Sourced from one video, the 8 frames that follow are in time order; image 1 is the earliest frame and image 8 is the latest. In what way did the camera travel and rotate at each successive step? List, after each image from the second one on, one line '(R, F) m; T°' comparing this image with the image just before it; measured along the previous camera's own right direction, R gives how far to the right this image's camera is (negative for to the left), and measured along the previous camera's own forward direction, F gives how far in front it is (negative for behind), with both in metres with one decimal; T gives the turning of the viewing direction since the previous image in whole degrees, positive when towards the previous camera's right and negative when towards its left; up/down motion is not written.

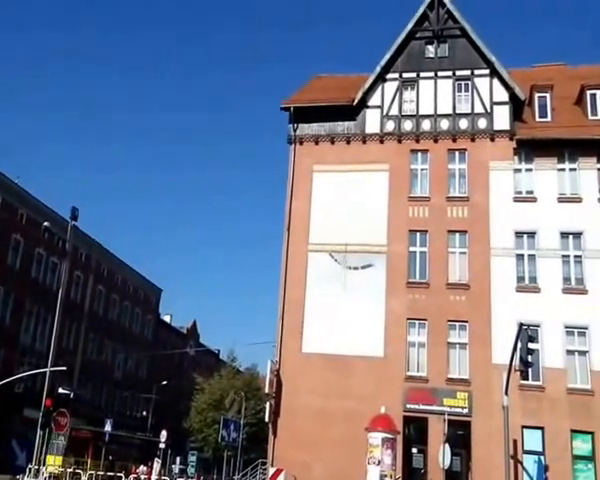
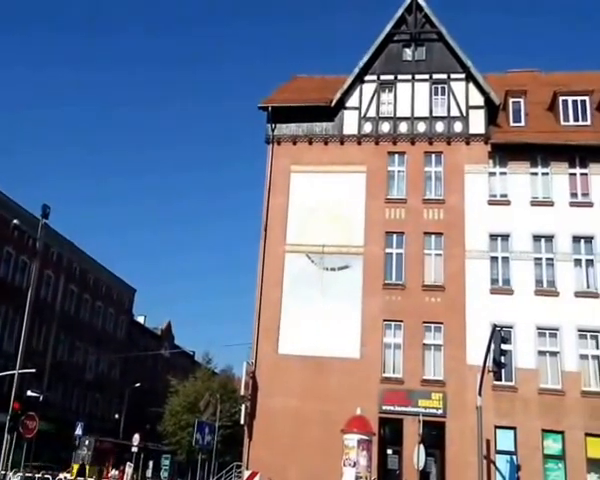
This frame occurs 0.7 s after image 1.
(-0.1, +0.1) m; +3°
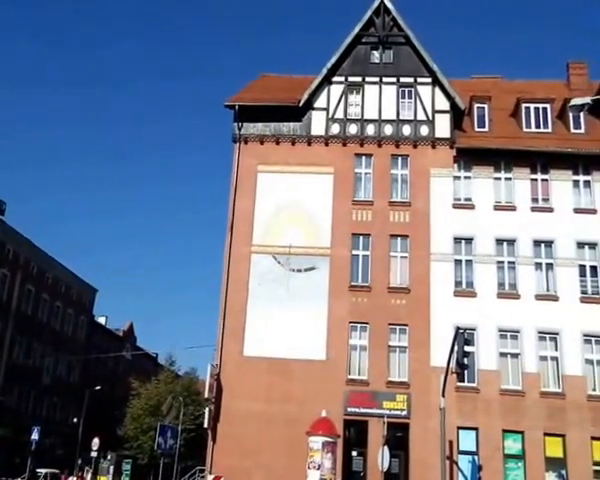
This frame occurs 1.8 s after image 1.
(-0.2, +0.2) m; +4°
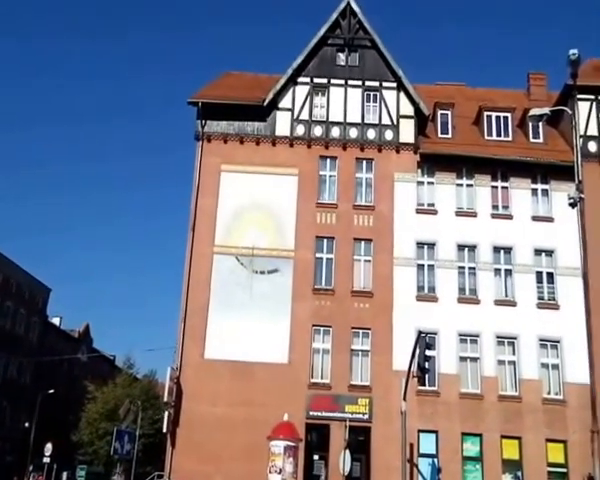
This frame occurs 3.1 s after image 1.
(-0.3, +0.3) m; +4°
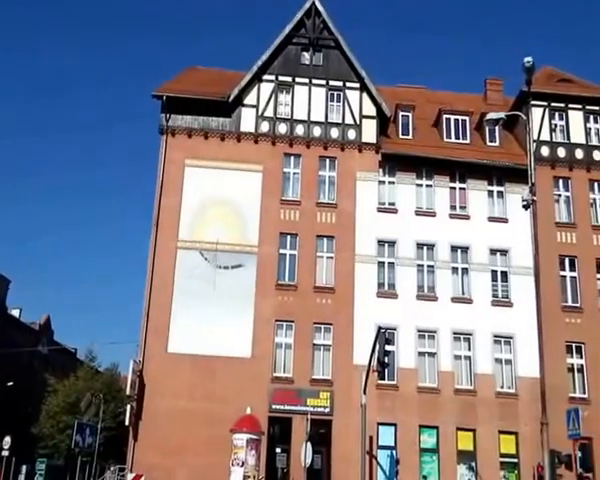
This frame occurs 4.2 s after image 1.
(-0.4, -0.3) m; +4°
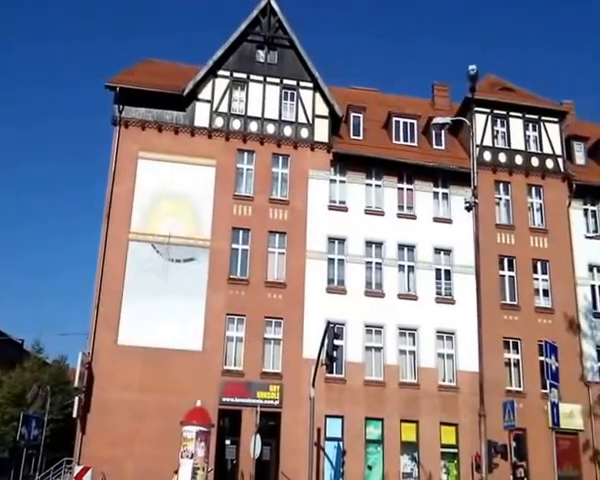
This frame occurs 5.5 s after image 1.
(-0.4, -0.4) m; +5°
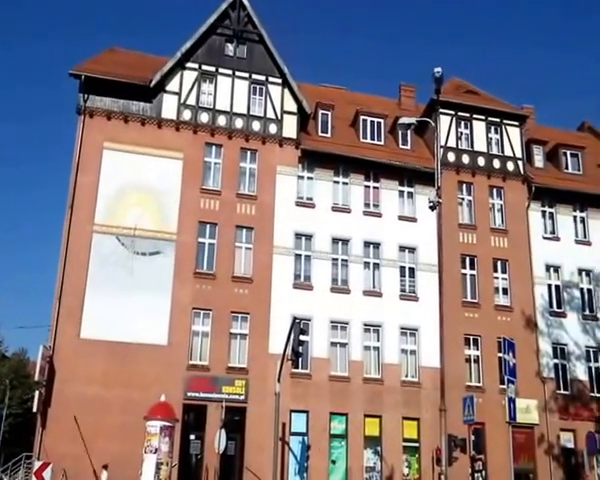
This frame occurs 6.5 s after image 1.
(-0.3, 0.0) m; +4°
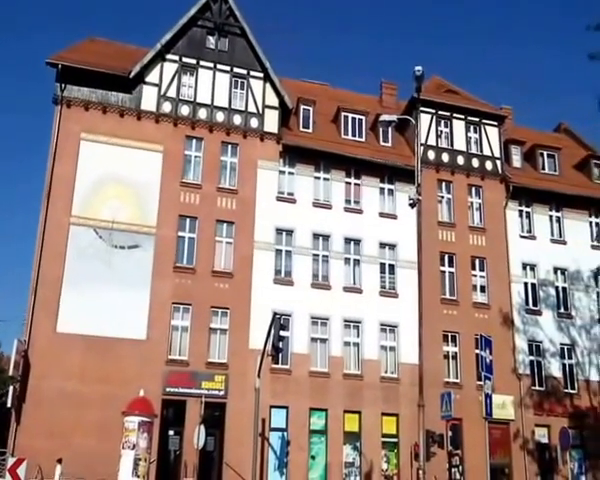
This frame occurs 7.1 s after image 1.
(-0.3, +0.2) m; +2°
